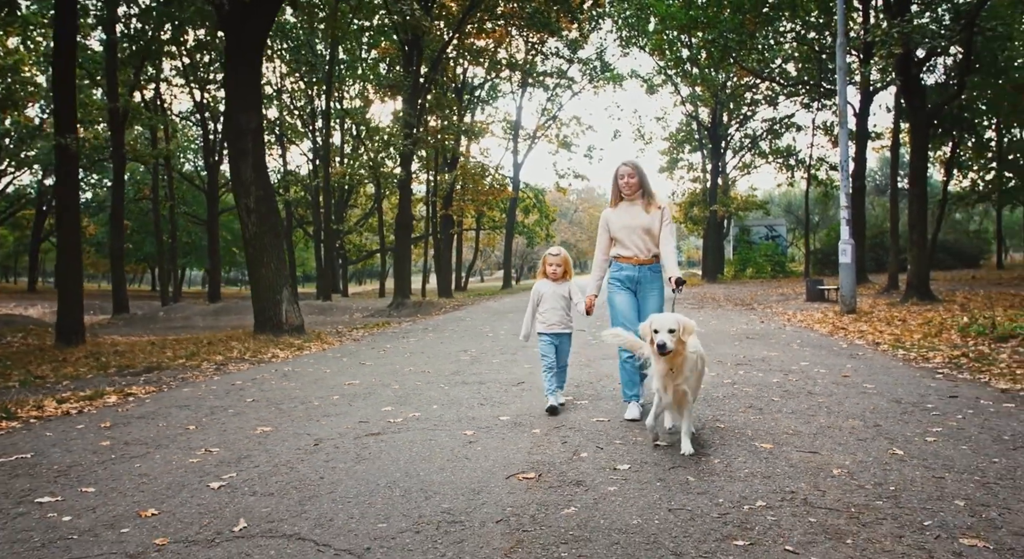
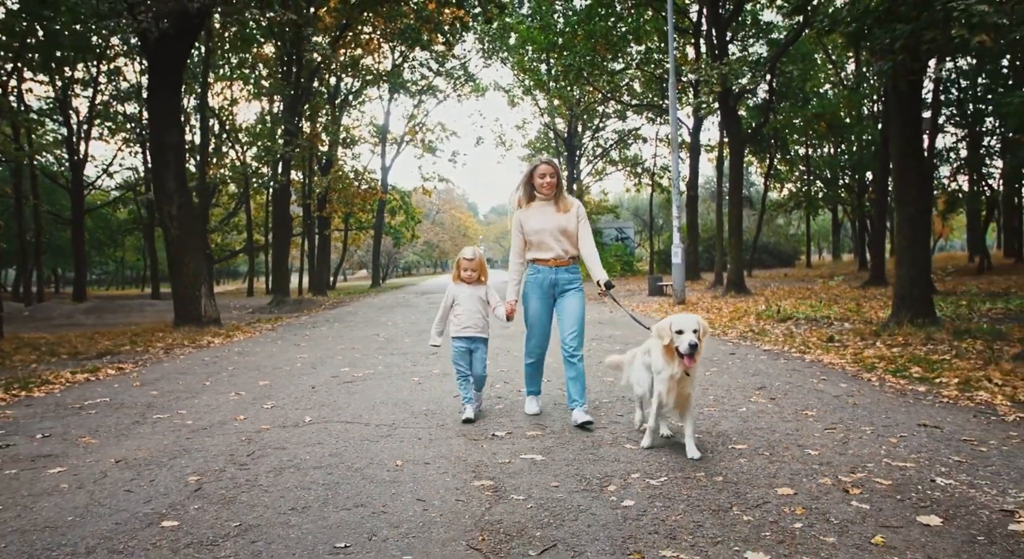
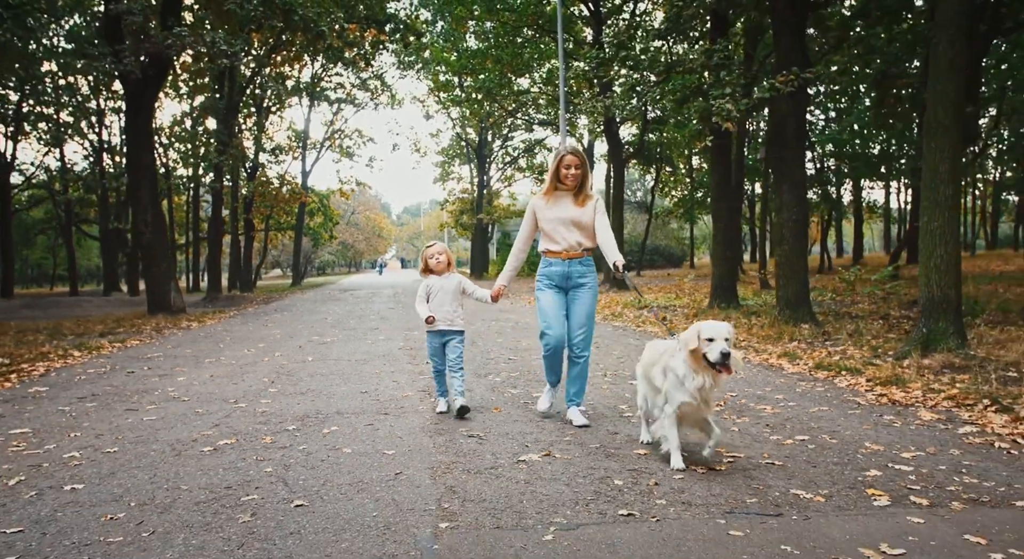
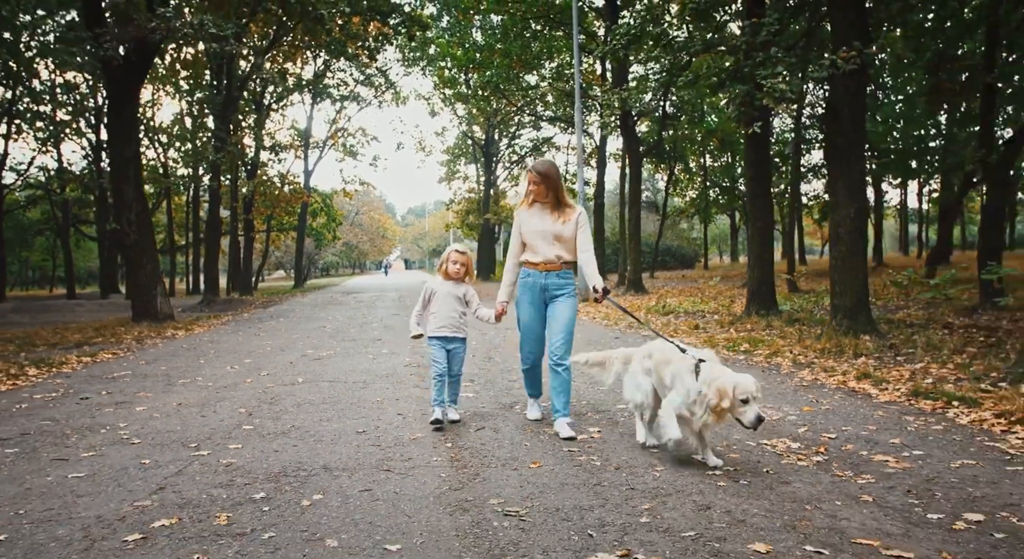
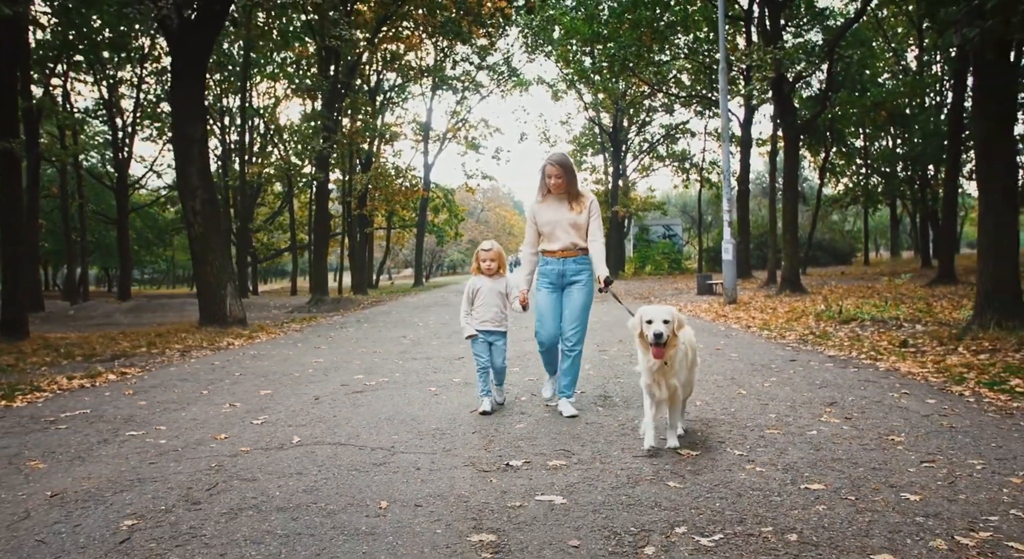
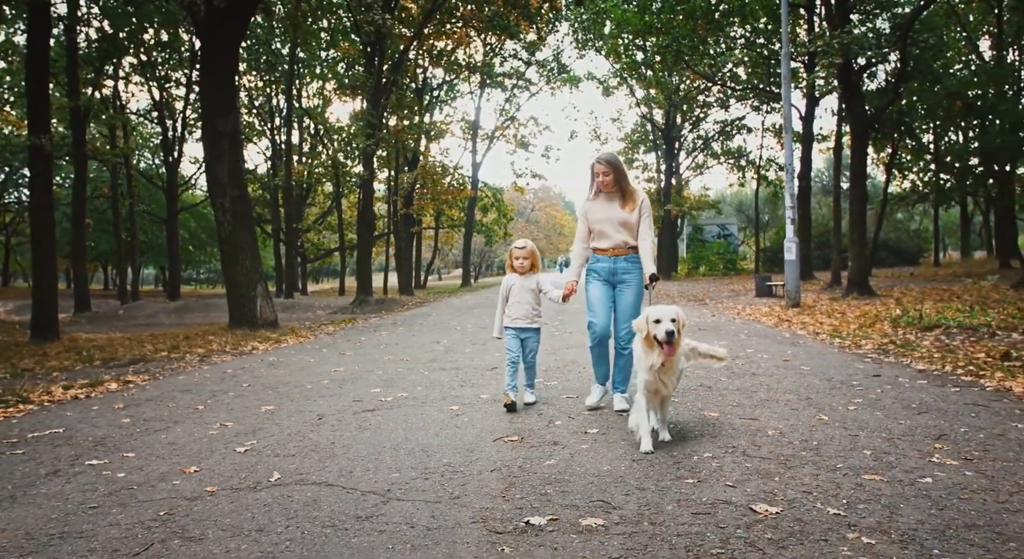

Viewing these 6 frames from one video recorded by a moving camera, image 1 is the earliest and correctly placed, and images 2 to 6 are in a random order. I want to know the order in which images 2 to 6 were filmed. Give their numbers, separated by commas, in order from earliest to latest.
6, 5, 2, 4, 3
